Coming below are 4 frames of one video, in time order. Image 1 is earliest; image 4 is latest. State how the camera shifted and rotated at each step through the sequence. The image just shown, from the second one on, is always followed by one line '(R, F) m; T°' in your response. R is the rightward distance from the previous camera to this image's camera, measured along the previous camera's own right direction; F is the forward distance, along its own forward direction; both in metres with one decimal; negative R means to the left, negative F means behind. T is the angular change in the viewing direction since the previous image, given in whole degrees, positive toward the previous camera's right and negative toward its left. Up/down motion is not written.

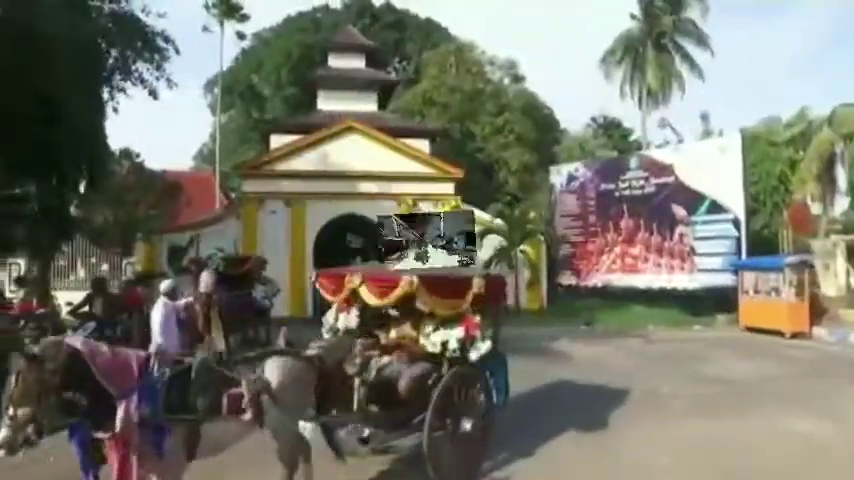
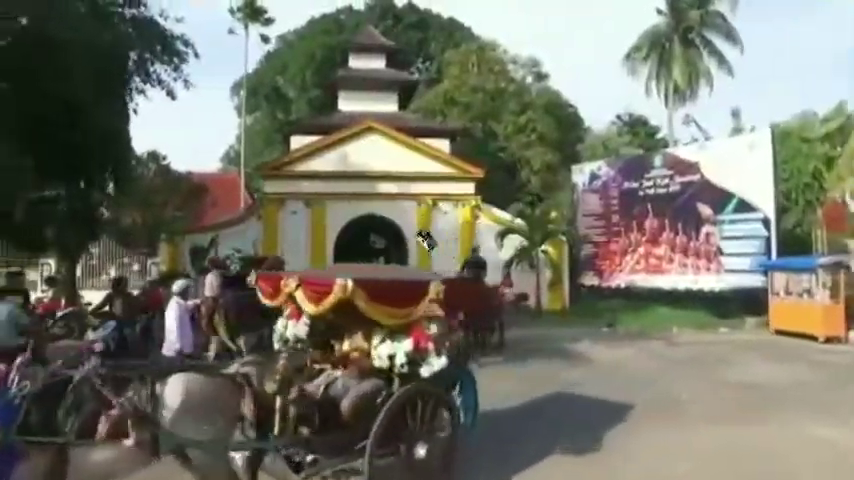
(+0.8, +0.7) m; -3°
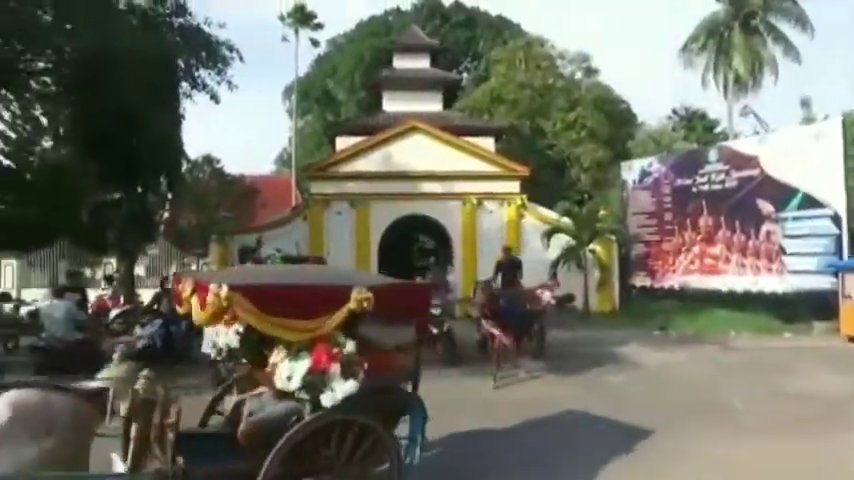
(+1.3, +0.9) m; -5°
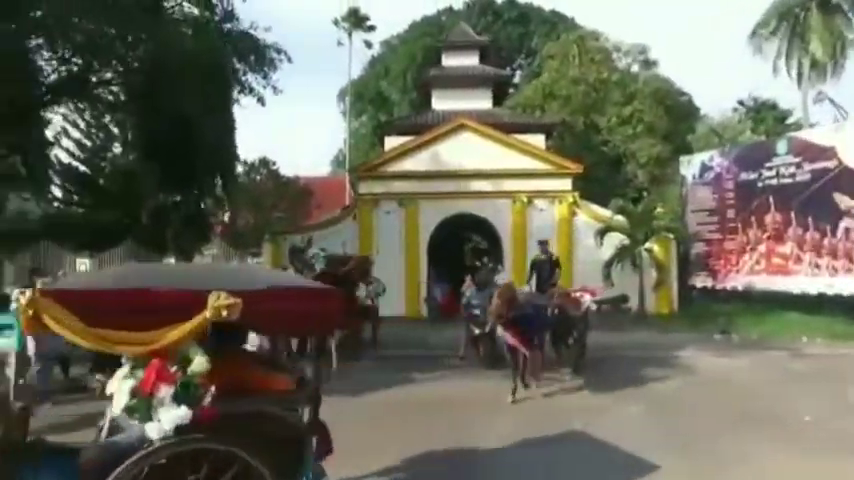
(-7.7, -1.3) m; -6°
